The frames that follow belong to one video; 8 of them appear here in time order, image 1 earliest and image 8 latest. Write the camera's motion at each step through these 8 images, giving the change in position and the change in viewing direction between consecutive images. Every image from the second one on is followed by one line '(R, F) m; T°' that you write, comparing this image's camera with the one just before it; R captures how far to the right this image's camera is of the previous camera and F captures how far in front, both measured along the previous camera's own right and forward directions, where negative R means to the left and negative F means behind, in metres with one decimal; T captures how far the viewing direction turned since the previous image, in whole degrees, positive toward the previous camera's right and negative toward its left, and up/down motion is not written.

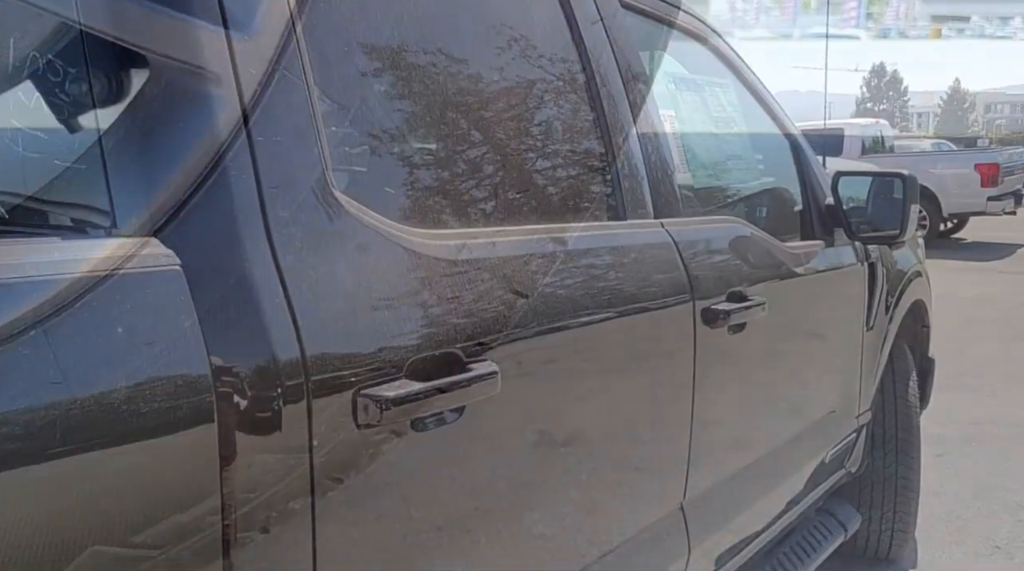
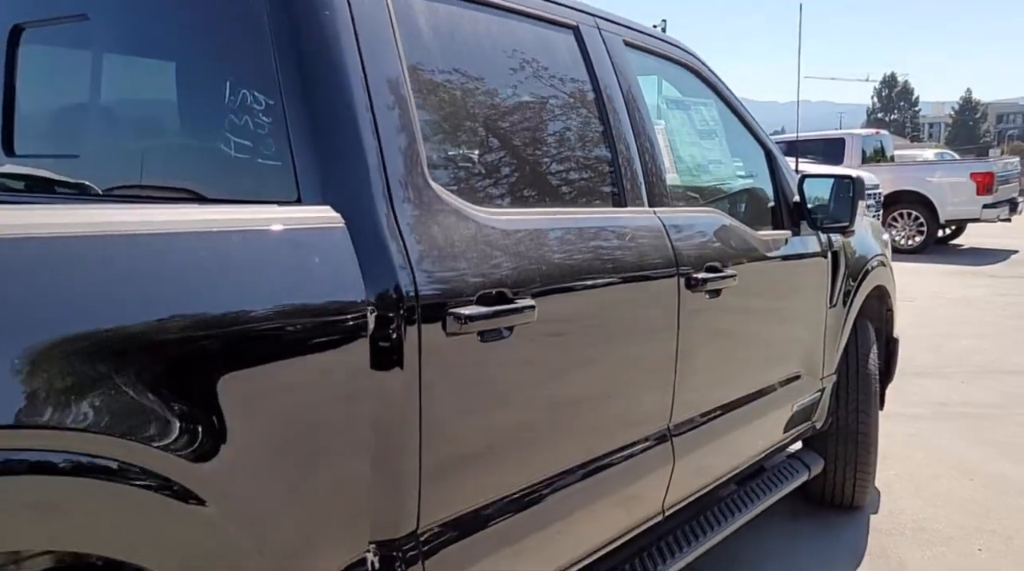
(0.0, -0.5) m; -1°
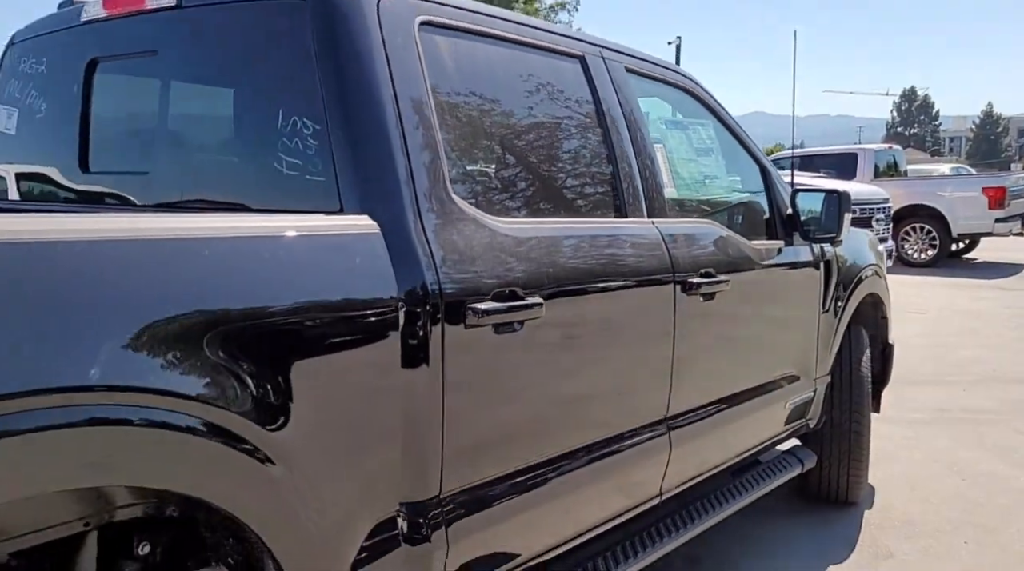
(0.0, -0.2) m; -1°
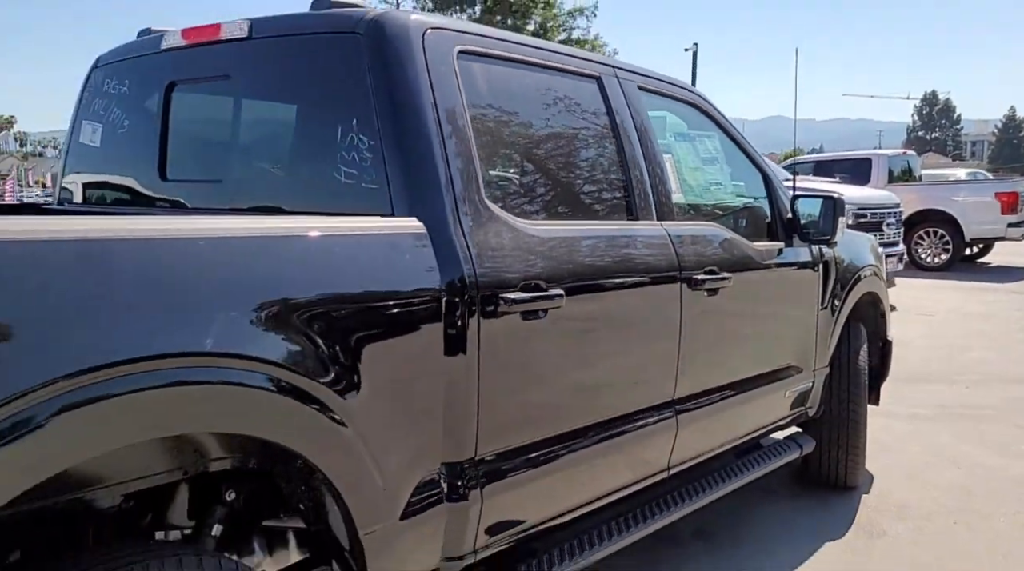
(0.0, -0.3) m; -1°
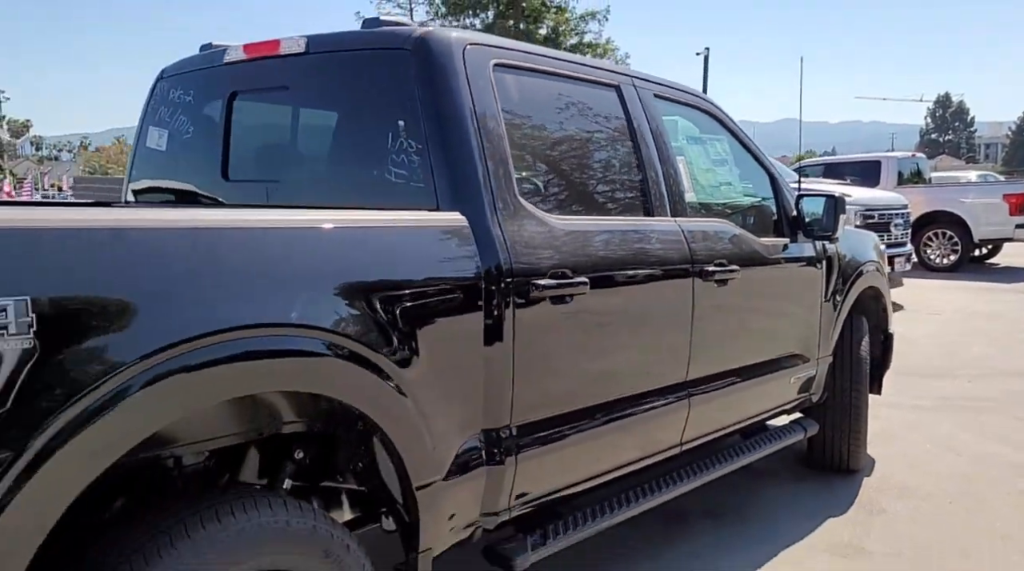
(-0.1, -0.3) m; -1°
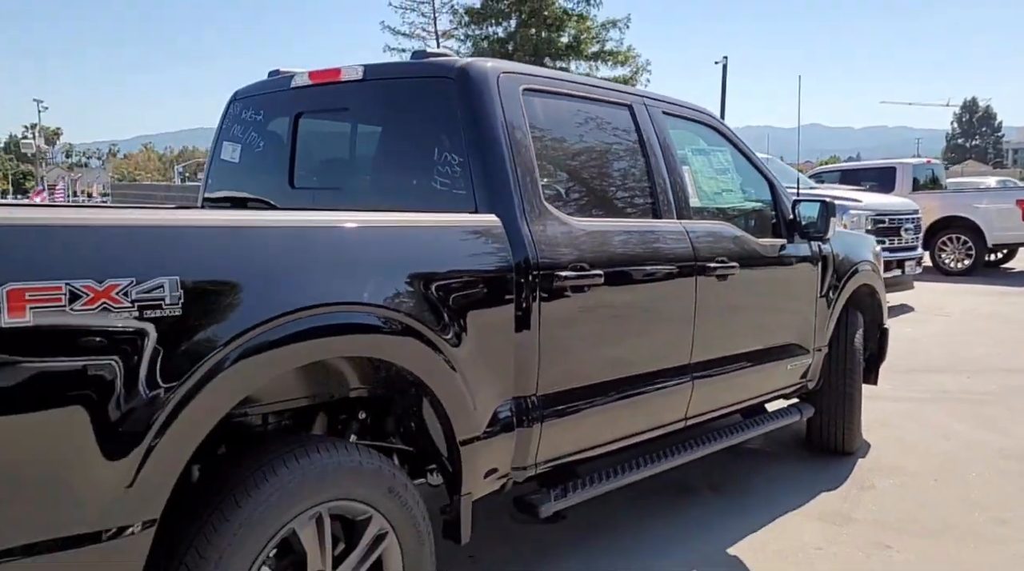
(0.0, -0.4) m; -1°
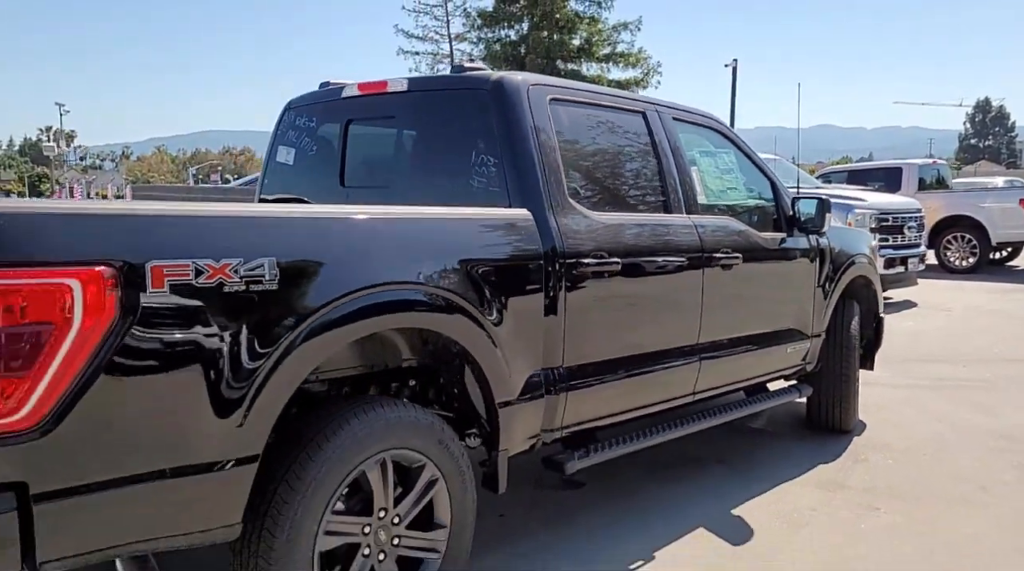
(-0.1, -0.4) m; -1°
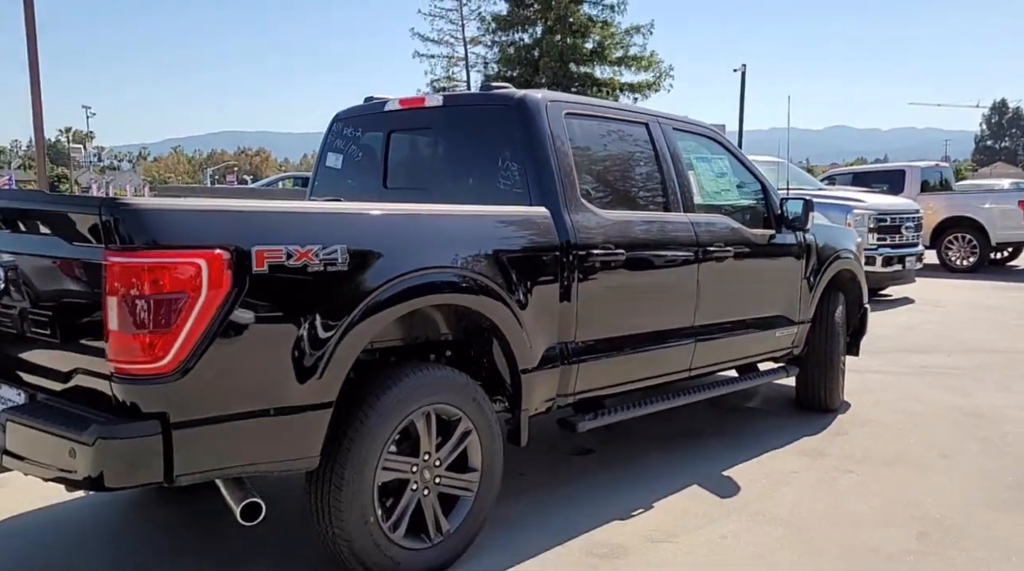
(0.0, -0.6) m; -1°
